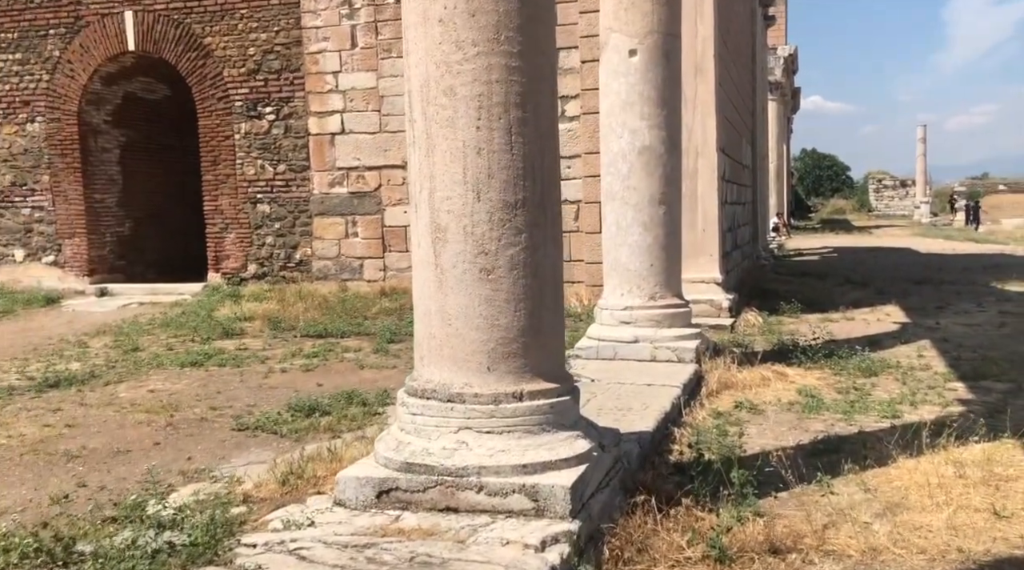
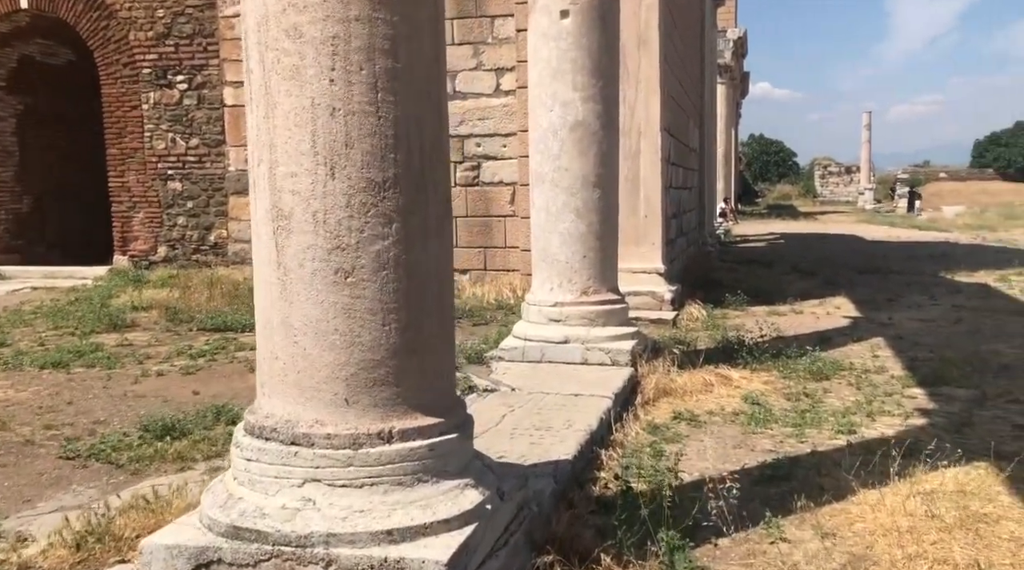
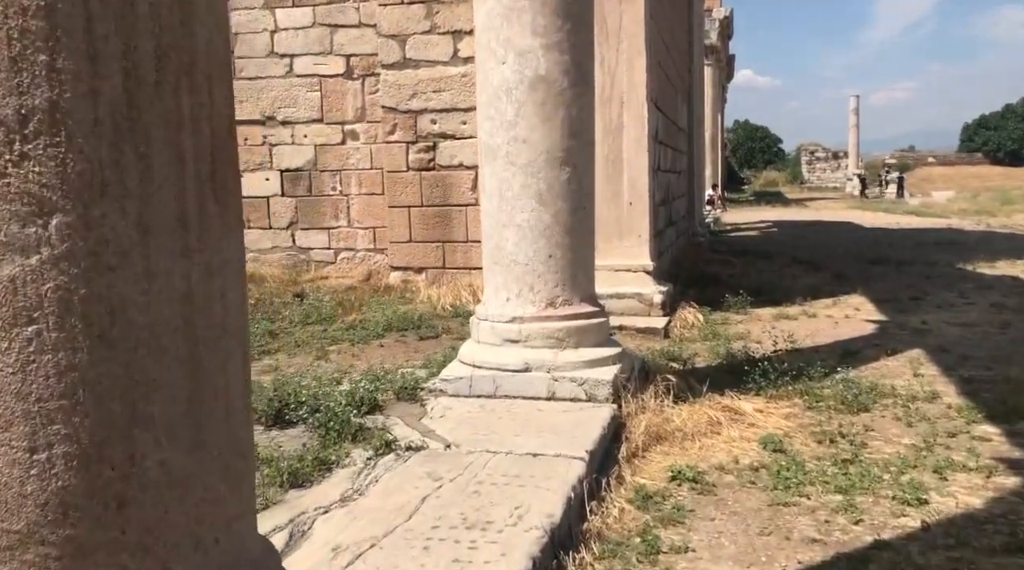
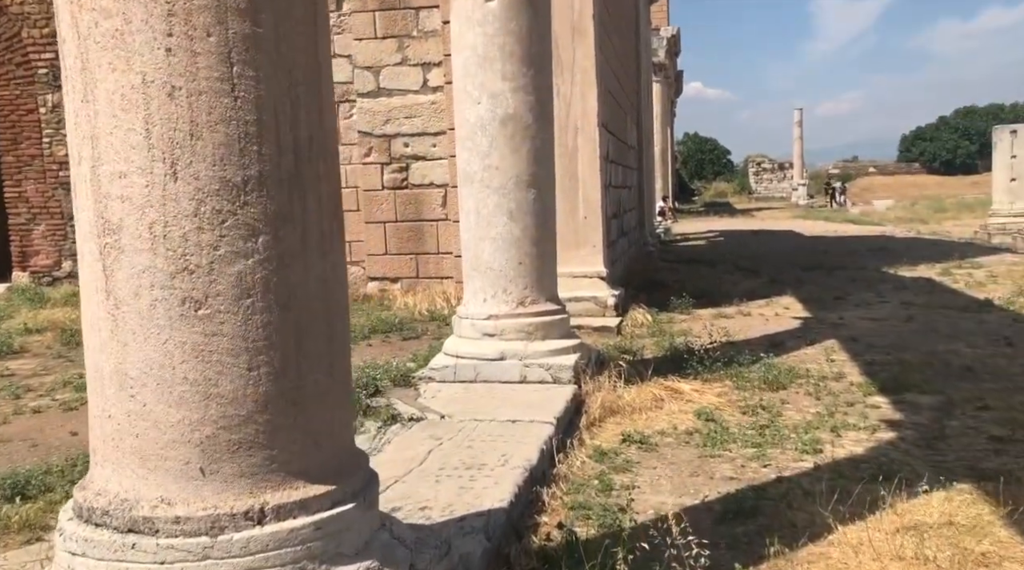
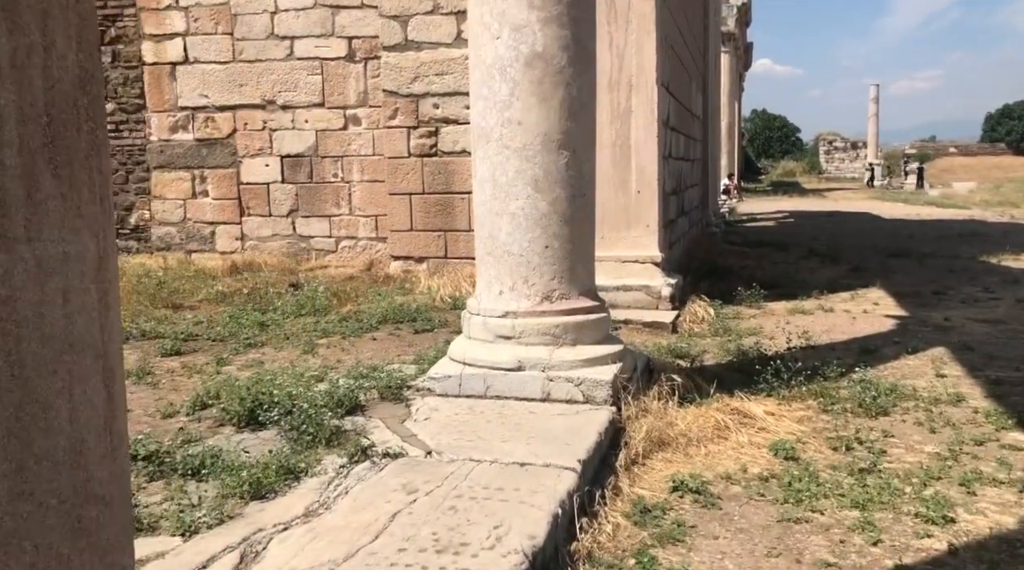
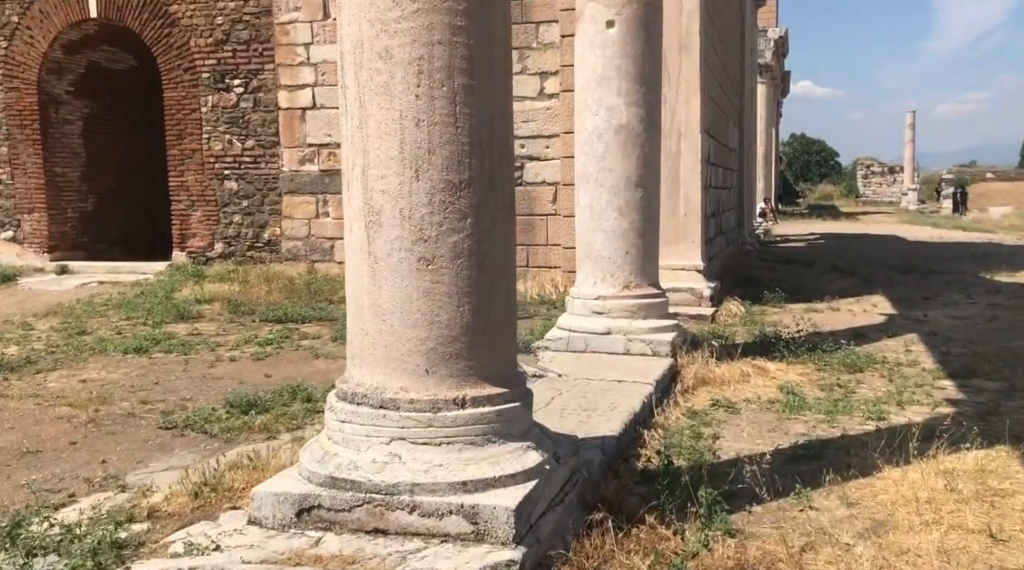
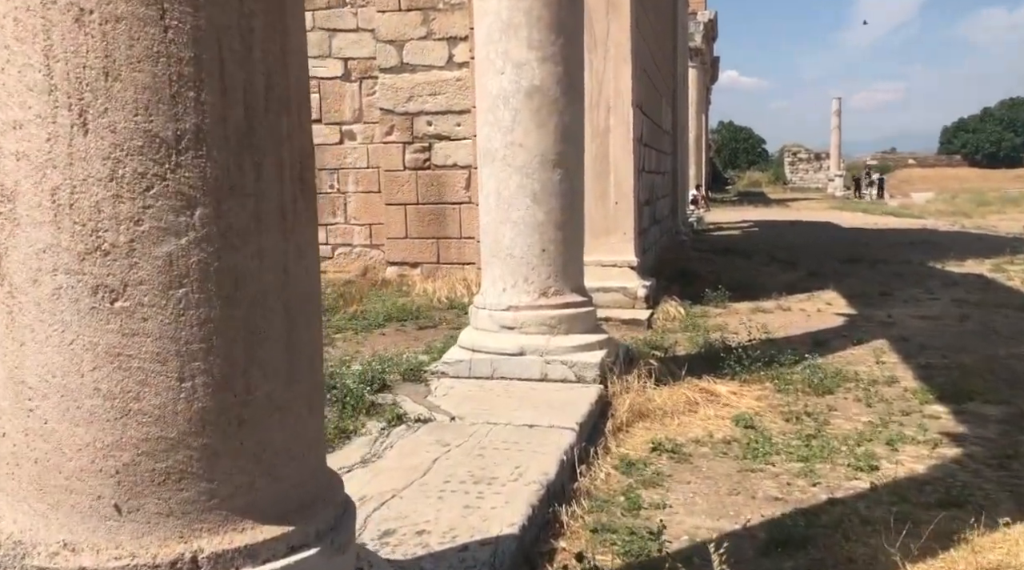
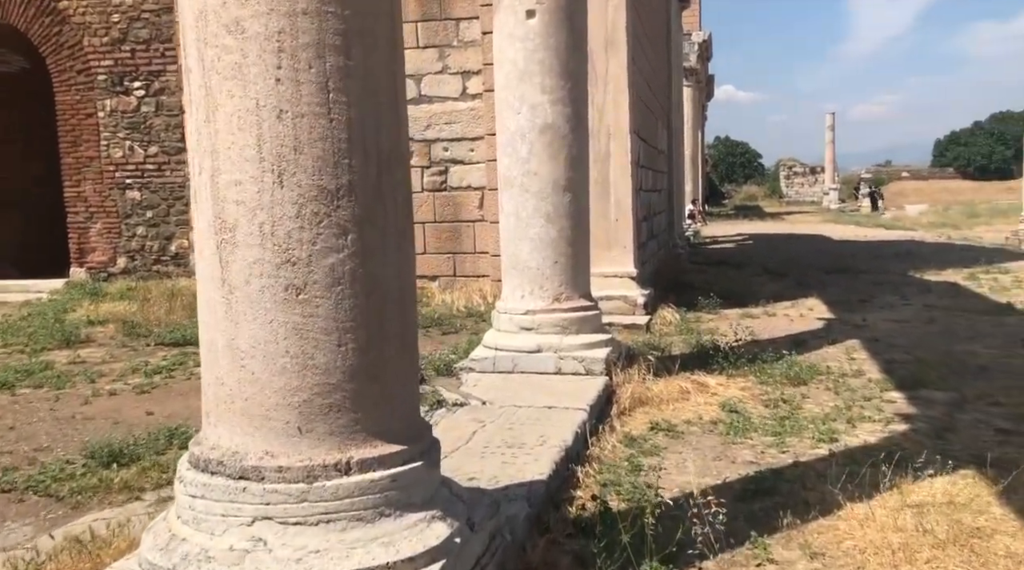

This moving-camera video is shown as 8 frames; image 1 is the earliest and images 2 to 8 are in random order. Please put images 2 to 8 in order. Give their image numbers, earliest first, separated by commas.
6, 2, 8, 4, 7, 3, 5
